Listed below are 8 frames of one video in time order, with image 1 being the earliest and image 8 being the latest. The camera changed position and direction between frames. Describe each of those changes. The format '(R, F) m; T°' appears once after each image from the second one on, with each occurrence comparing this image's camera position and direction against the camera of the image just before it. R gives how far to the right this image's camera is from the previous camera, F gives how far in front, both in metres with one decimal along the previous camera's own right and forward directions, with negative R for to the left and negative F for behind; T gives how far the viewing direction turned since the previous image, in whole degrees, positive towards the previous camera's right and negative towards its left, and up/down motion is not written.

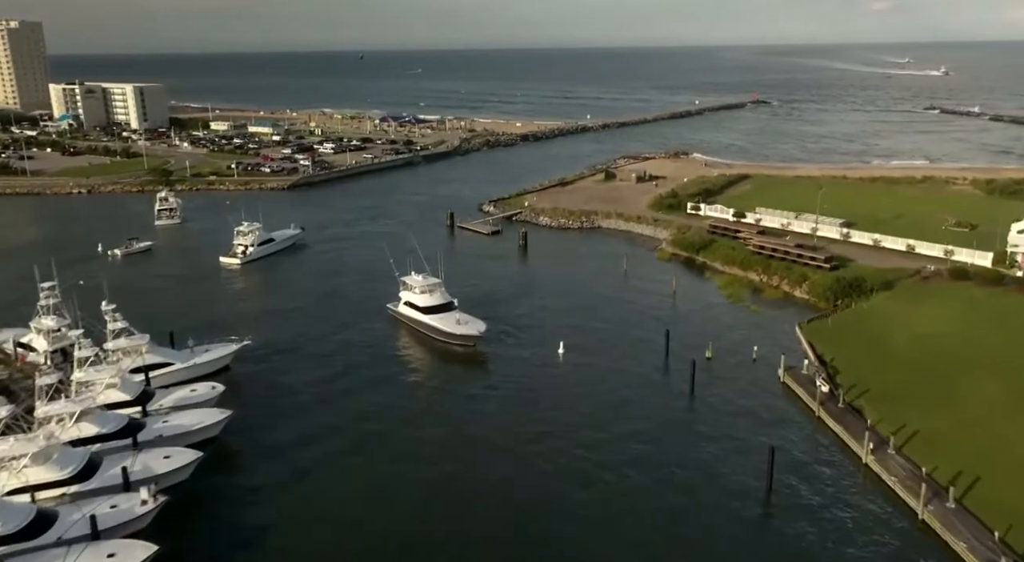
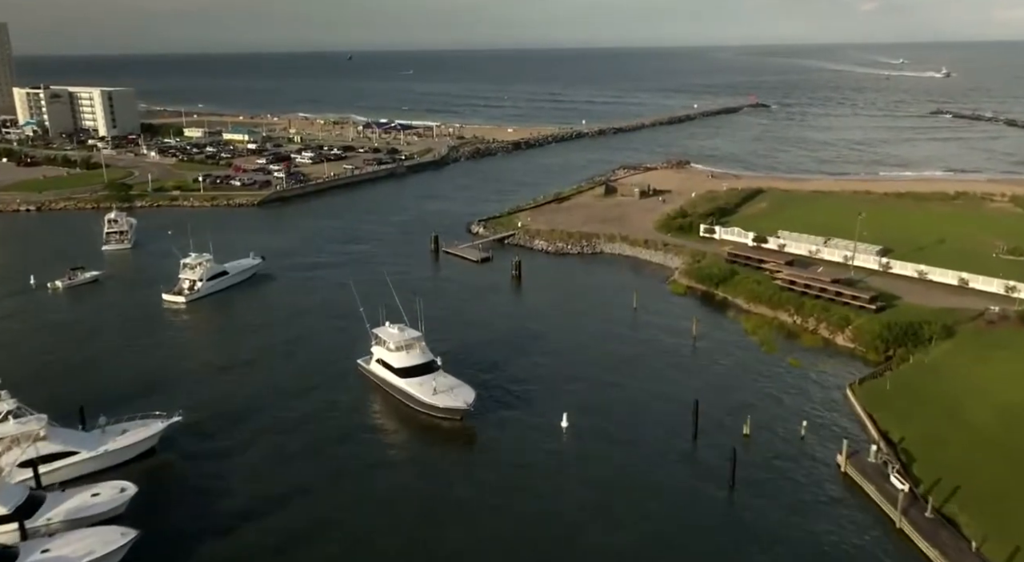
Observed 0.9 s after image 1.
(0.0, +5.1) m; +1°
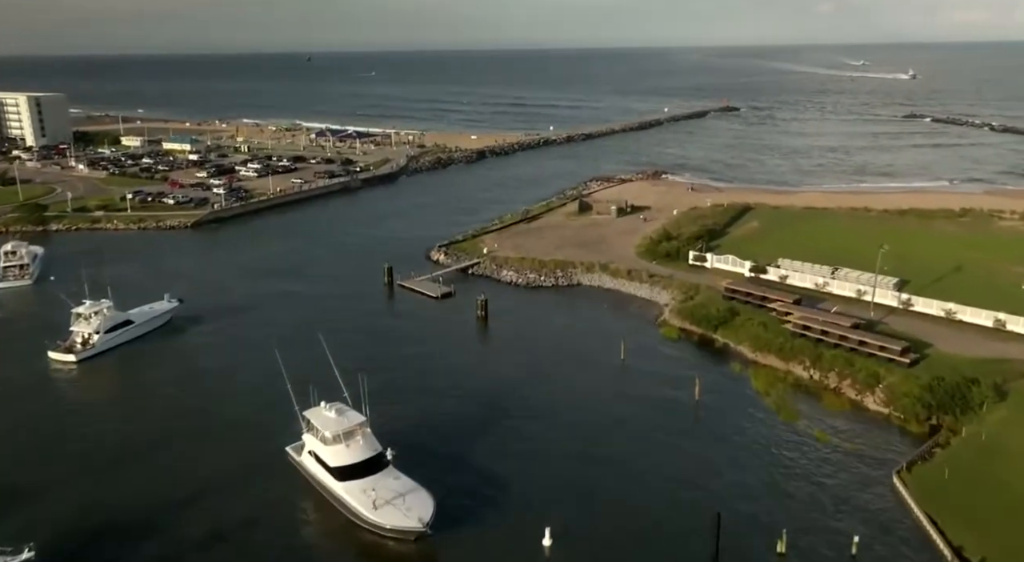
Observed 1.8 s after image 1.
(0.0, +5.1) m; +2°
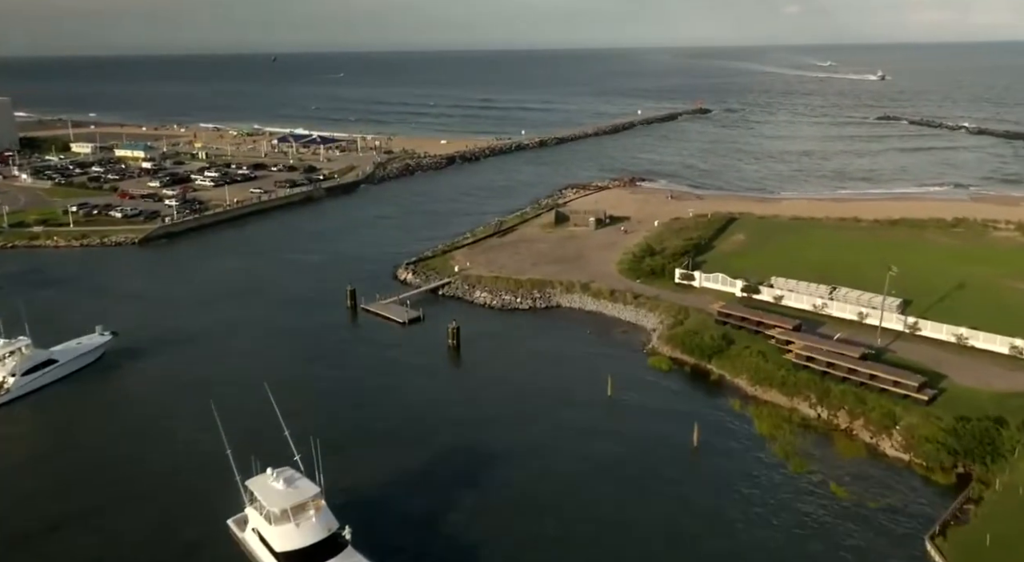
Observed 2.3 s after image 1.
(-0.1, +2.7) m; +2°
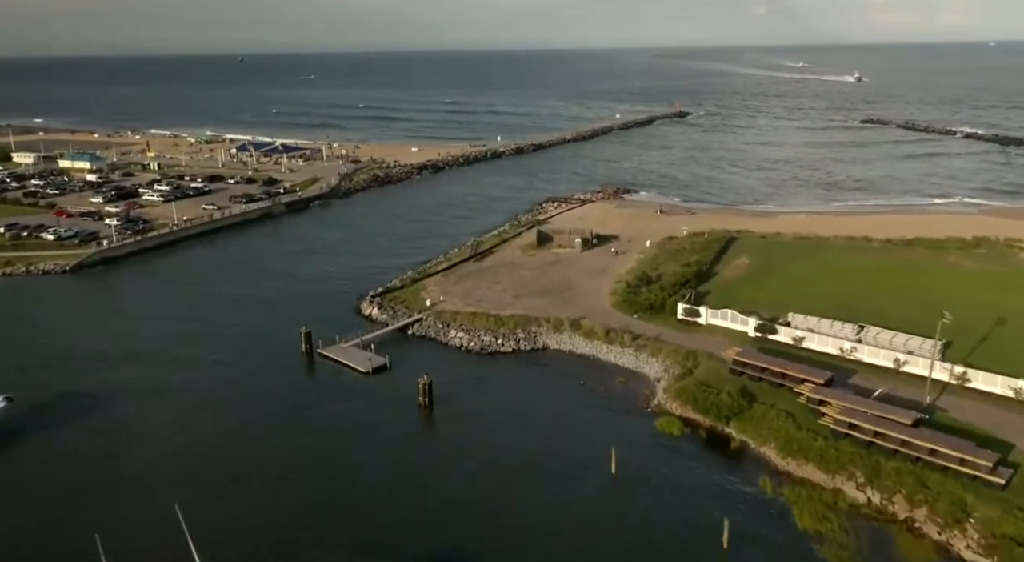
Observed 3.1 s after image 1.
(-0.2, +4.4) m; +2°
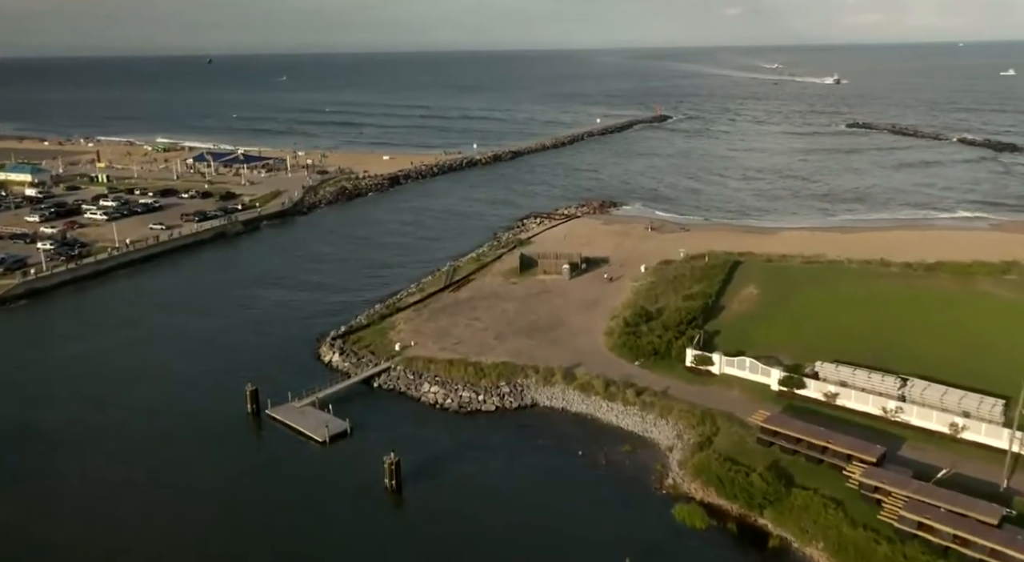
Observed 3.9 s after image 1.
(-0.2, +4.3) m; +2°
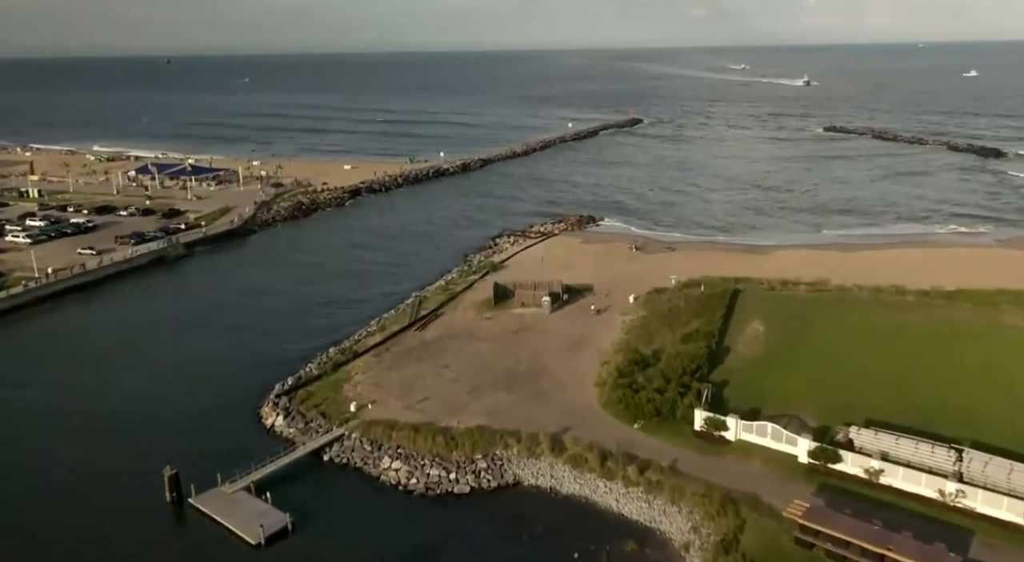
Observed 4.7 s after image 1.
(-0.2, +4.2) m; +2°
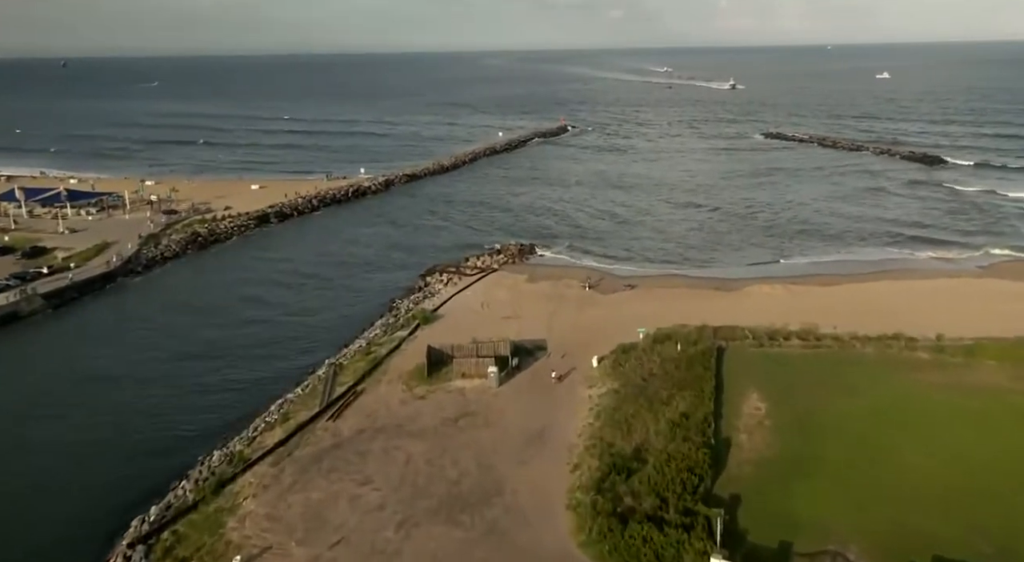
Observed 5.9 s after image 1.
(-0.3, +6.5) m; +5°
